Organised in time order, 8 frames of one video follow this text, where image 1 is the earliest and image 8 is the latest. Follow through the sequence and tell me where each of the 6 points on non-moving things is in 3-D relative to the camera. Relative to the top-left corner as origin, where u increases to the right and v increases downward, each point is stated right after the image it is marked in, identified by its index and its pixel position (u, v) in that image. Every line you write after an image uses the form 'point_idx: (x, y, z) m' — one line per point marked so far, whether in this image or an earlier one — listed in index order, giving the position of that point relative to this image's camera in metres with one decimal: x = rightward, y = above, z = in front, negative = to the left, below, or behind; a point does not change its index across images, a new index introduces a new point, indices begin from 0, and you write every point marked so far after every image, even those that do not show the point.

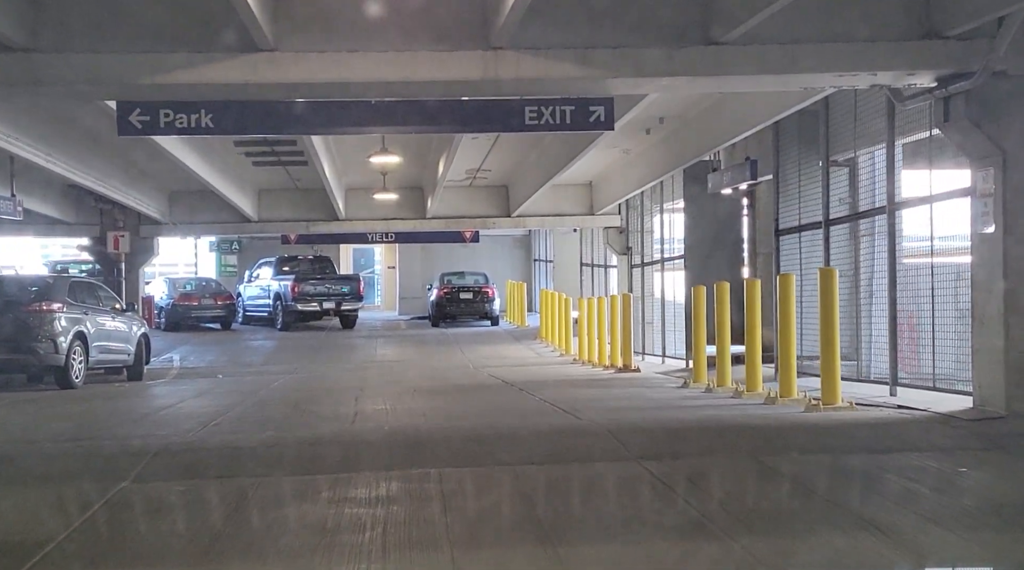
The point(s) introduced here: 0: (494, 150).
0: (-0.3, +2.4, +17.2) m
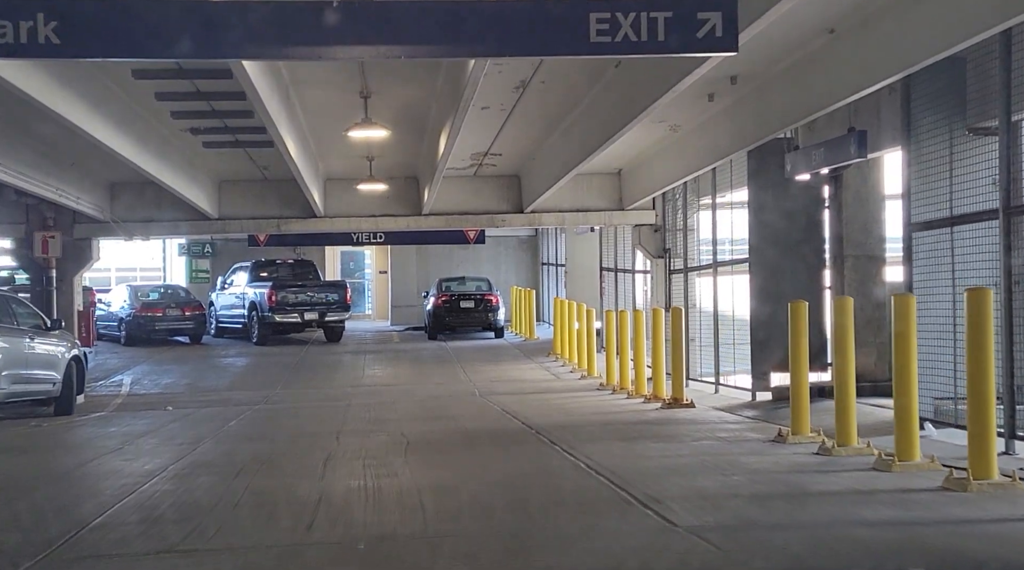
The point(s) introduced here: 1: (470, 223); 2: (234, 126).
0: (-0.1, +2.3, +13.8) m
1: (-0.8, +1.1, +17.7) m
2: (-3.6, +2.1, +12.7) m
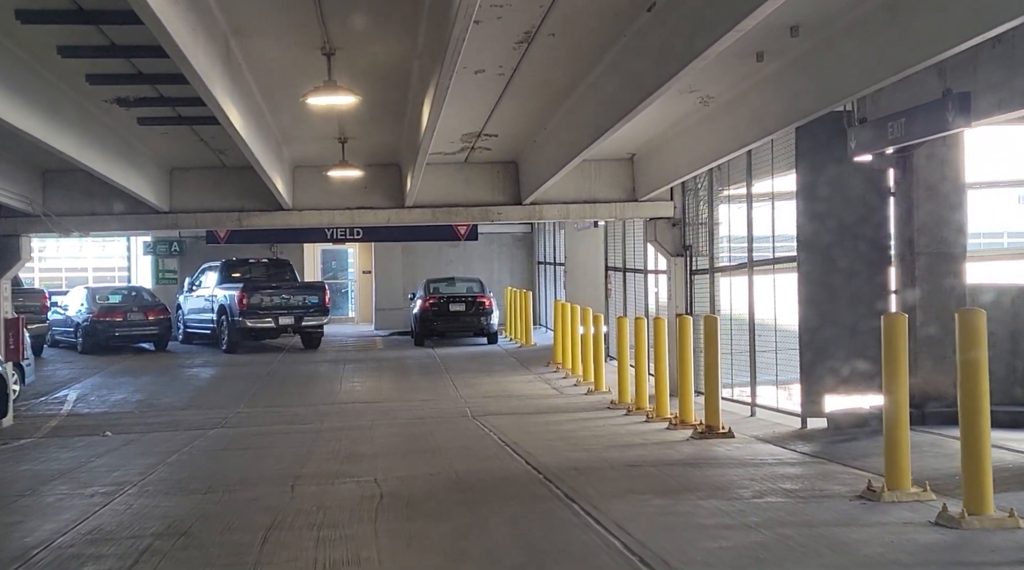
0: (-0.1, +2.2, +11.6) m
1: (-0.8, +1.1, +15.5) m
2: (-3.7, +2.0, +10.5) m
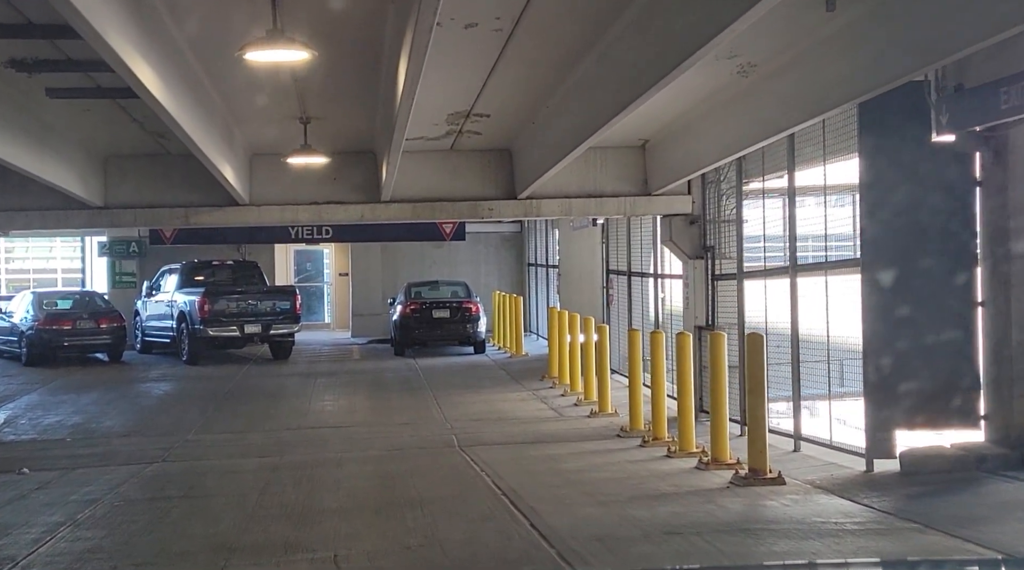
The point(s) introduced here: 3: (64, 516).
0: (-0.1, +2.1, +9.5) m
1: (-0.9, +1.0, +13.4) m
2: (-3.7, +1.9, +8.4) m
3: (-3.6, -1.8, +7.9) m
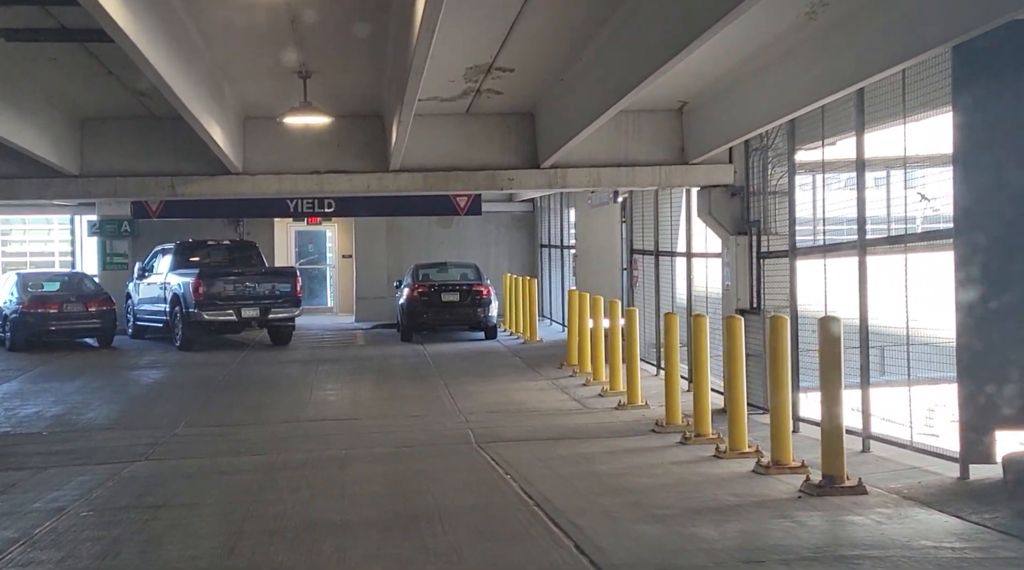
0: (+0.1, +2.3, +8.2) m
1: (-0.6, +1.3, +12.1) m
2: (-3.4, +2.1, +7.1) m
3: (-3.4, -1.7, +6.7) m
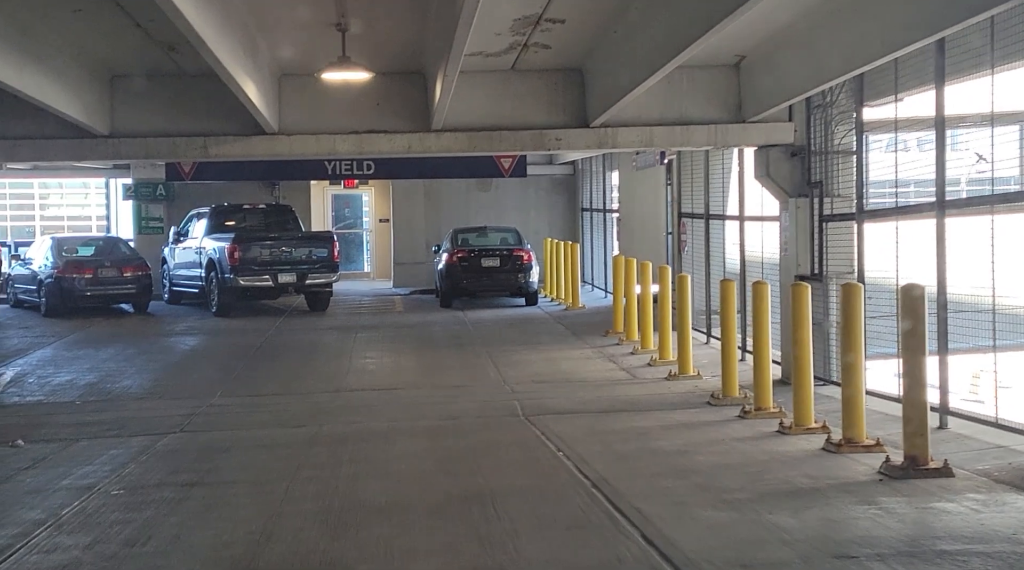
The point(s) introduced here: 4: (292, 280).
0: (+0.6, +2.6, +7.6) m
1: (-0.1, +1.7, +11.6) m
2: (-3.0, +2.3, +6.6) m
3: (-3.0, -1.4, +6.3) m
4: (-4.2, +0.1, +18.9) m
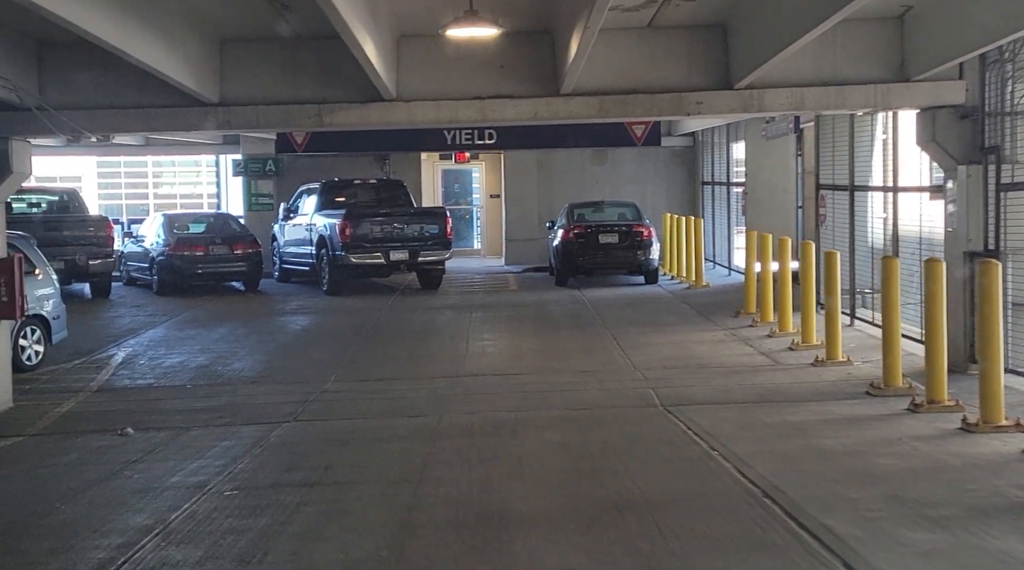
0: (+1.6, +2.7, +6.6) m
1: (+1.3, +1.9, +10.6) m
2: (-2.1, +2.5, +5.9) m
3: (-2.1, -1.3, +5.7) m
4: (-2.0, +0.5, +18.3) m
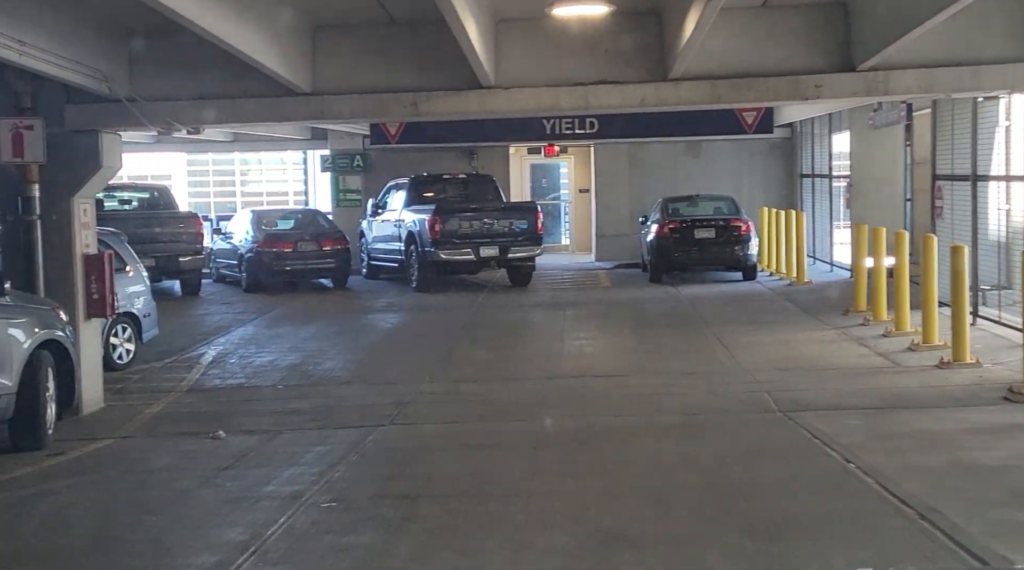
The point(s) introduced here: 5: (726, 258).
0: (+2.3, +2.8, +5.8) m
1: (+2.4, +1.9, +9.9) m
2: (-1.4, +2.5, +5.5) m
3: (-1.4, -1.3, +5.3) m
4: (-0.4, +0.6, +17.9) m
5: (+3.8, +0.5, +17.5) m
